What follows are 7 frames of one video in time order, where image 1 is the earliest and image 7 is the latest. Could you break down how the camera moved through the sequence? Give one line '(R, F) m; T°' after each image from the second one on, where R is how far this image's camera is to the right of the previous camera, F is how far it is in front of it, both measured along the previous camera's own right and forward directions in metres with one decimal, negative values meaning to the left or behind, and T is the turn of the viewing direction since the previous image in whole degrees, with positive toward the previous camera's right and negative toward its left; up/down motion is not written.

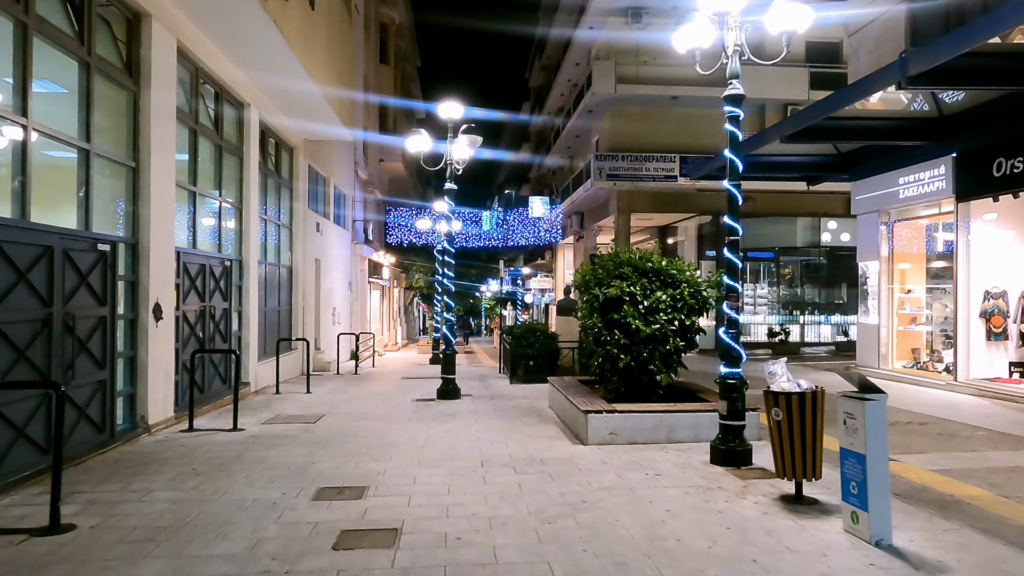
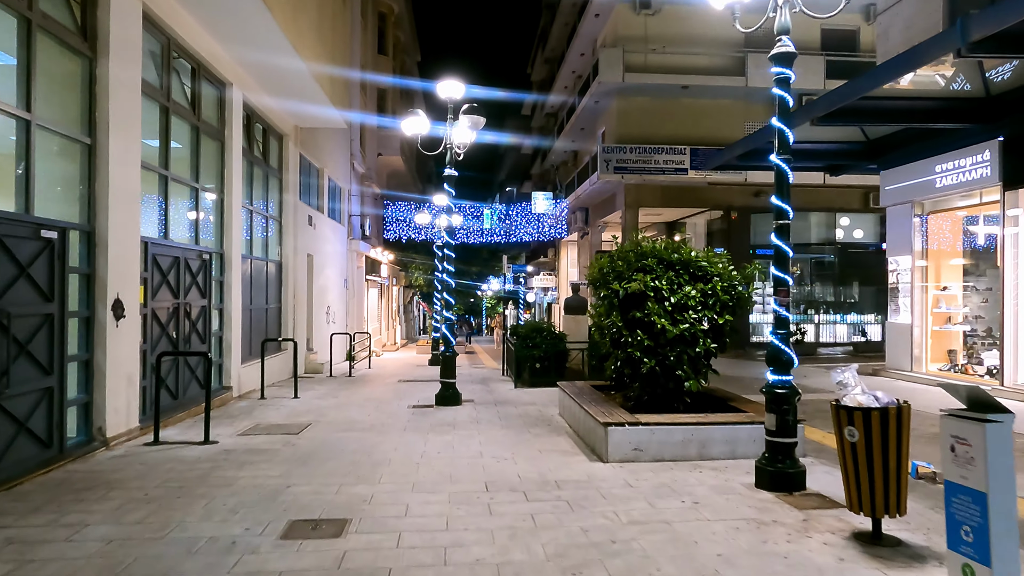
(-0.1, +0.9) m; 0°
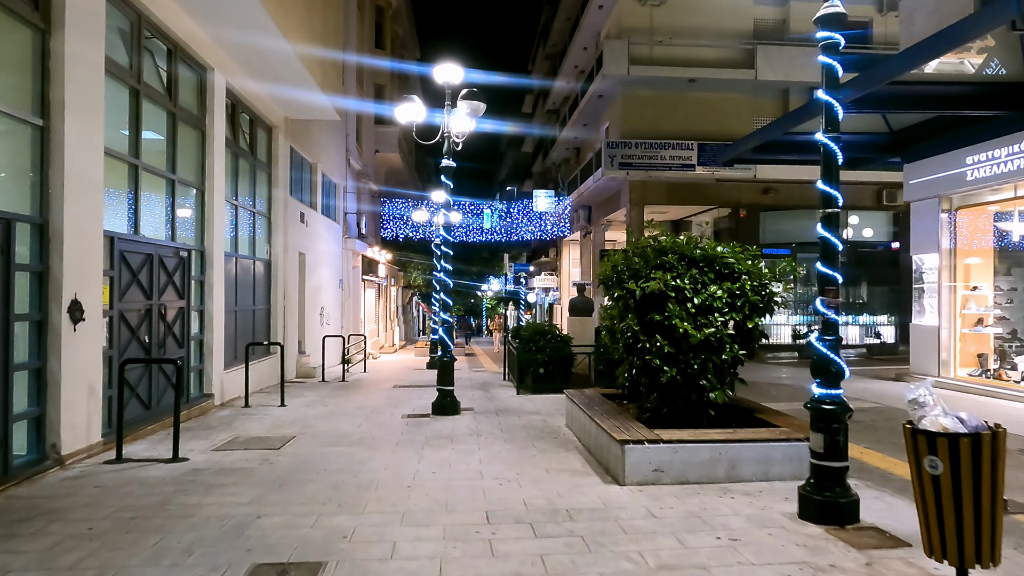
(0.0, +0.7) m; 0°
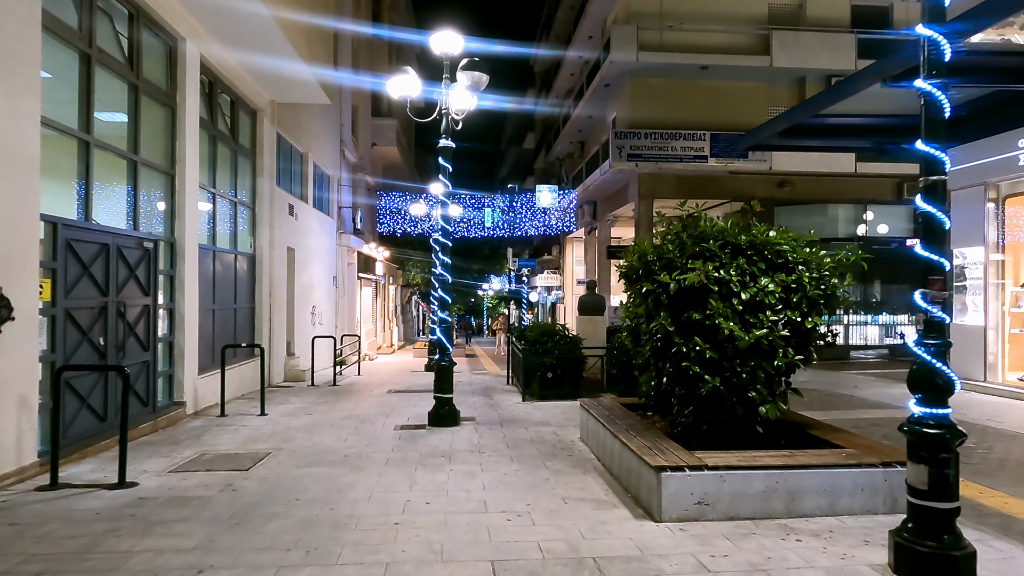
(-0.1, +1.0) m; 0°
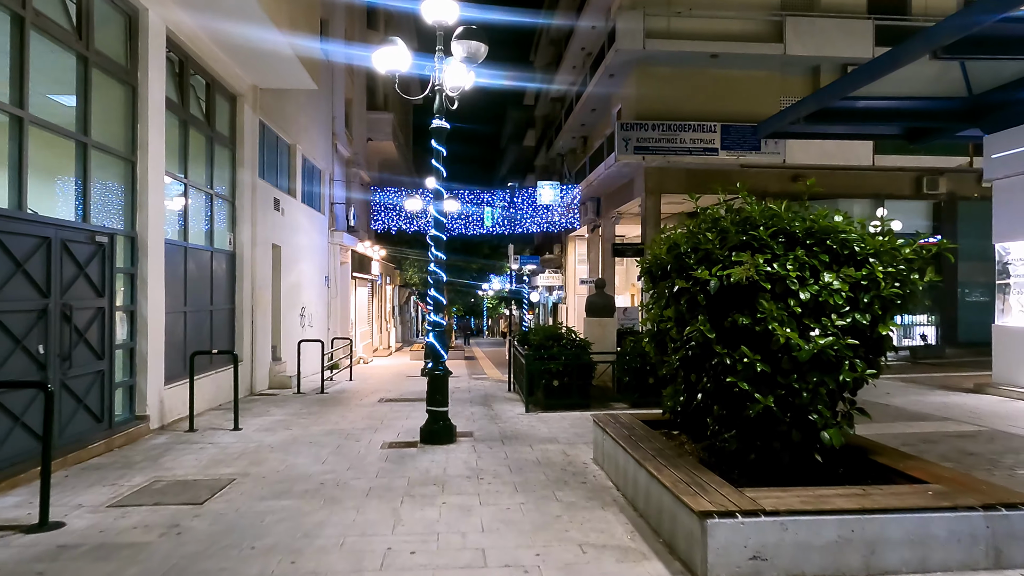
(0.0, +0.9) m; 0°
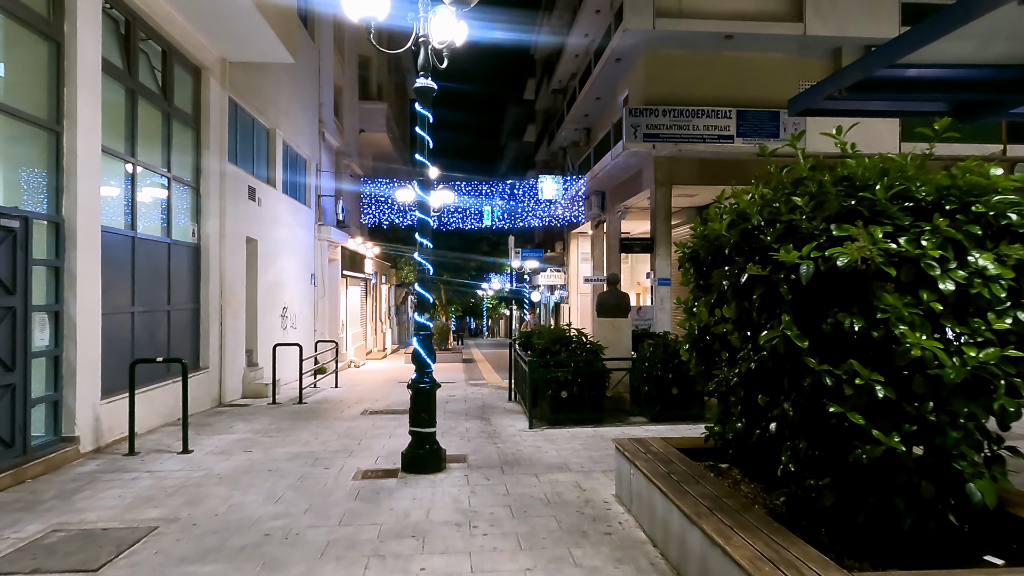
(0.0, +1.3) m; 0°
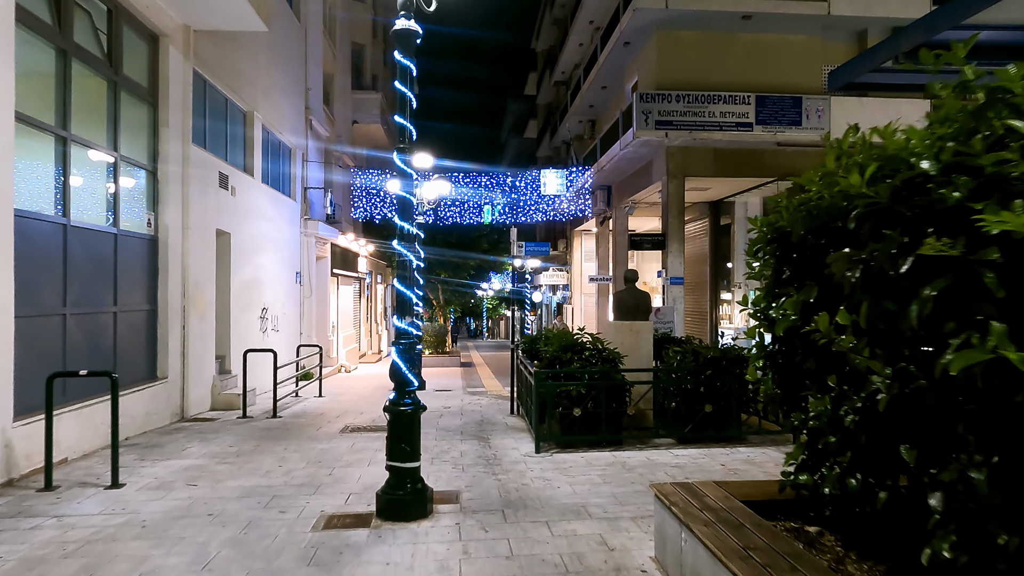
(0.0, +1.2) m; 0°
